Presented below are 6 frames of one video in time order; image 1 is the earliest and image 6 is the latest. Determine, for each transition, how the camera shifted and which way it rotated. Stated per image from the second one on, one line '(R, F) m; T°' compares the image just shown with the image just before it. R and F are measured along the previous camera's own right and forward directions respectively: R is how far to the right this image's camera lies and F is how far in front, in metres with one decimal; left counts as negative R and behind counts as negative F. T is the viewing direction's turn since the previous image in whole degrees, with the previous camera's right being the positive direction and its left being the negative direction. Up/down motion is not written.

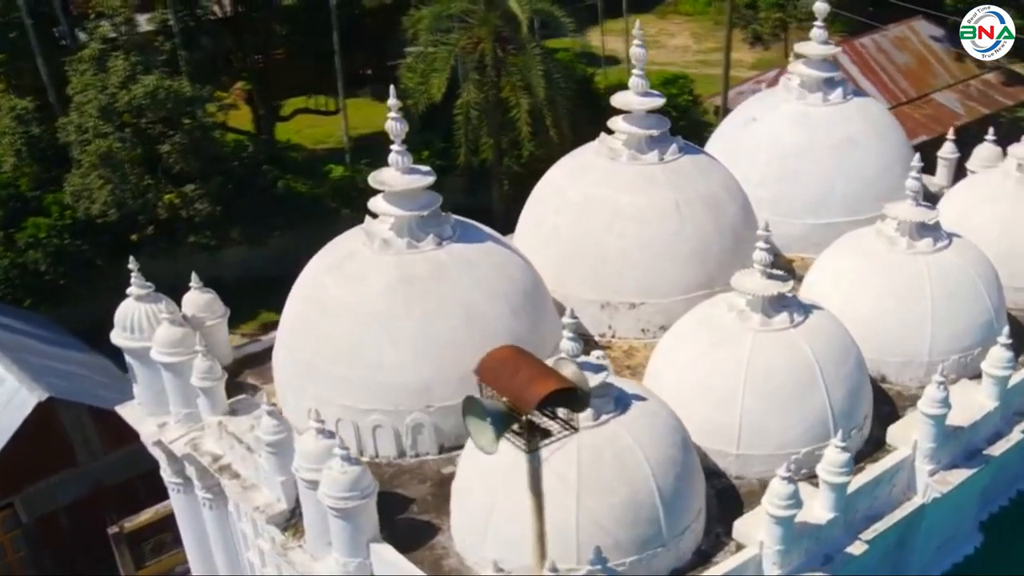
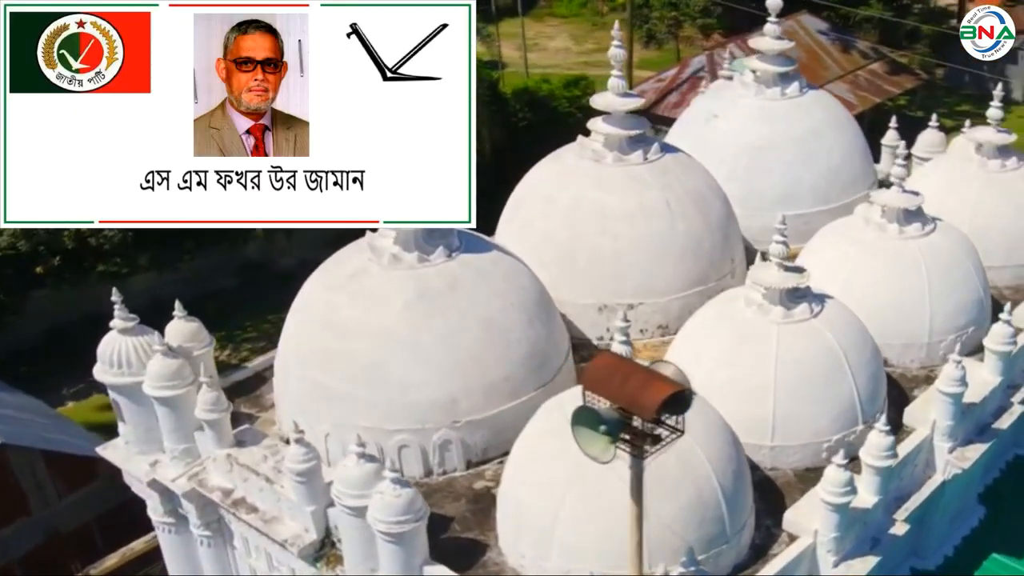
(-2.0, +0.3) m; +7°
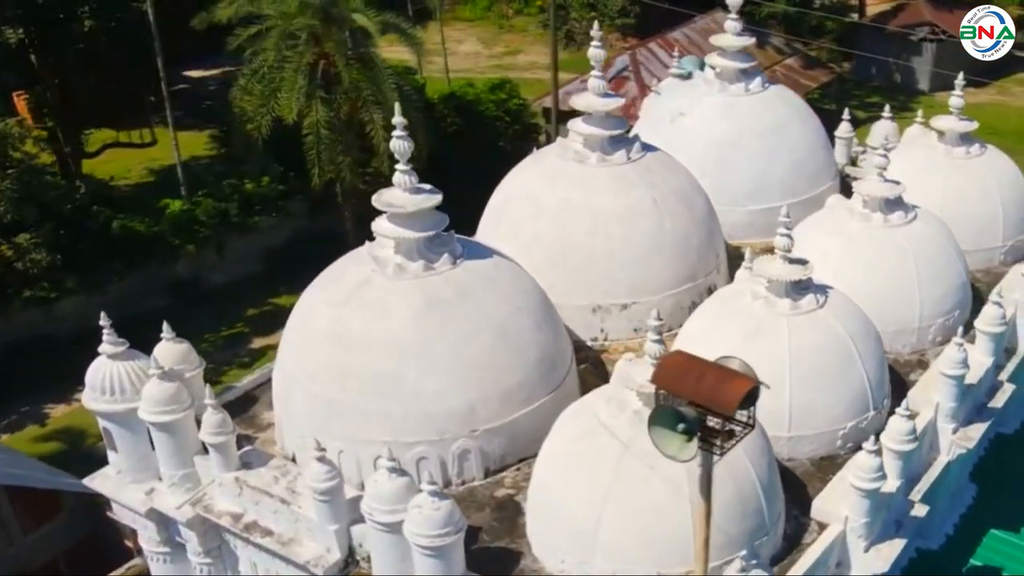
(-1.4, +0.2) m; +5°
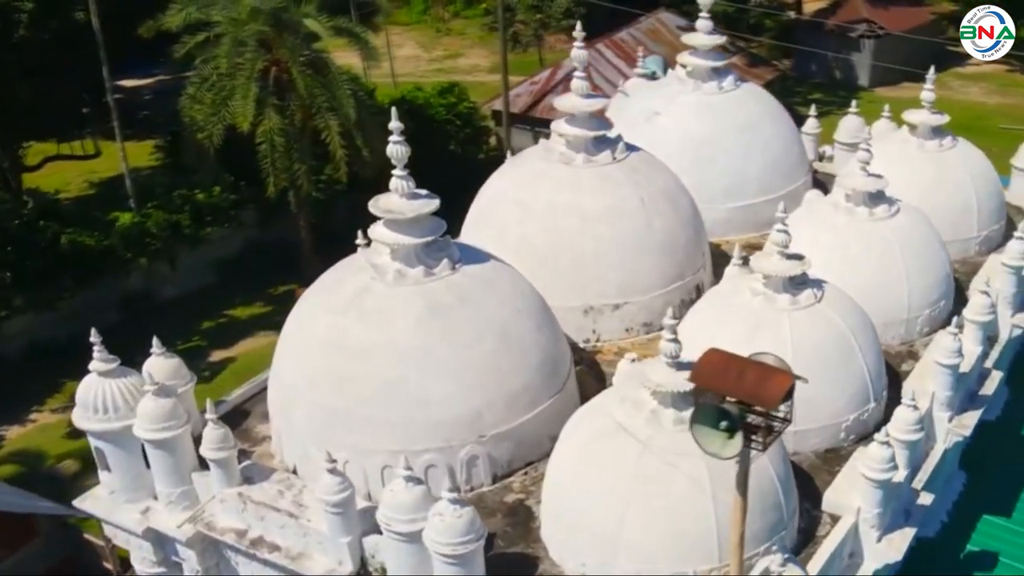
(-0.9, +0.1) m; +3°
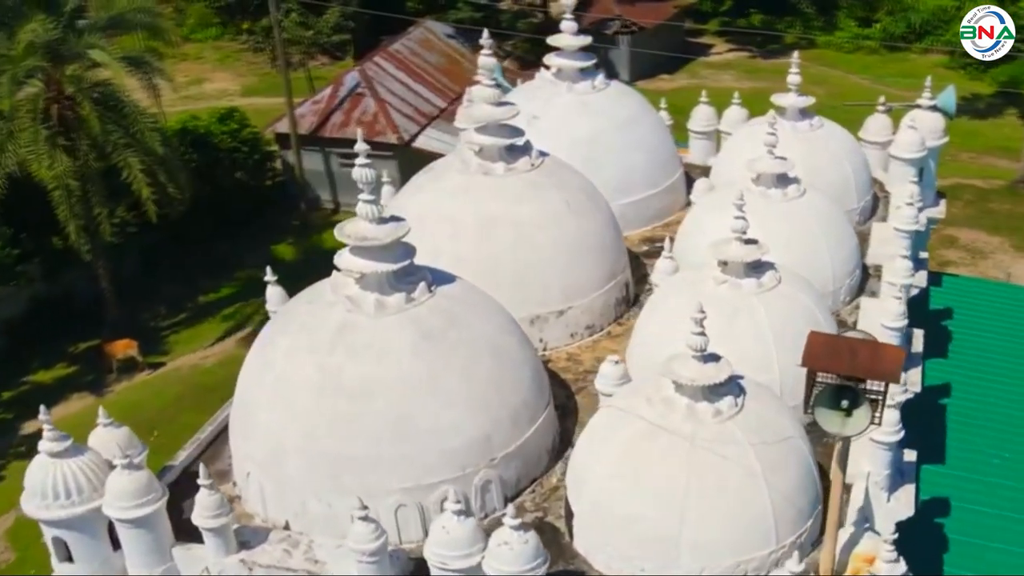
(-3.1, +0.8) m; +14°
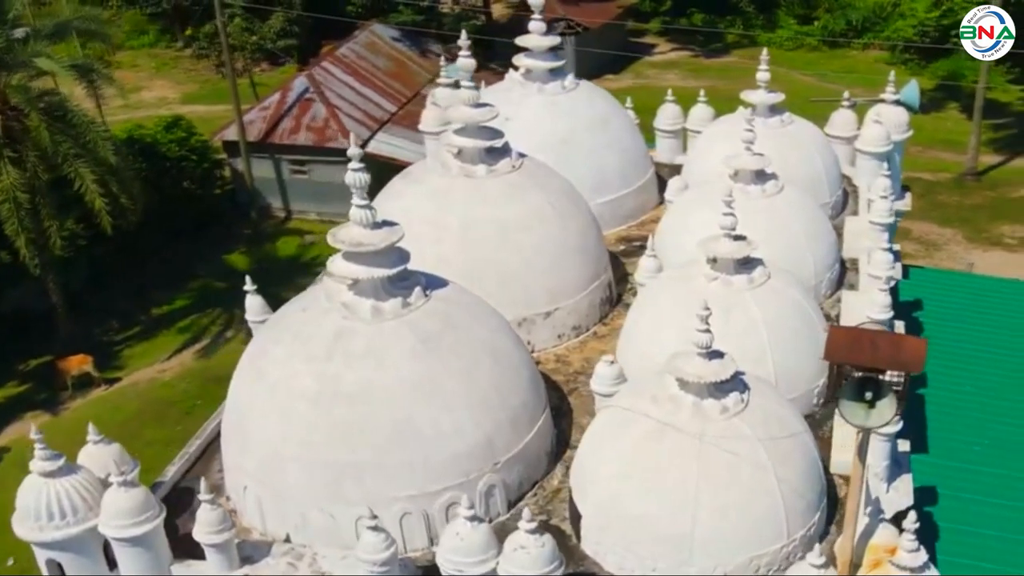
(-0.7, +0.1) m; +3°
